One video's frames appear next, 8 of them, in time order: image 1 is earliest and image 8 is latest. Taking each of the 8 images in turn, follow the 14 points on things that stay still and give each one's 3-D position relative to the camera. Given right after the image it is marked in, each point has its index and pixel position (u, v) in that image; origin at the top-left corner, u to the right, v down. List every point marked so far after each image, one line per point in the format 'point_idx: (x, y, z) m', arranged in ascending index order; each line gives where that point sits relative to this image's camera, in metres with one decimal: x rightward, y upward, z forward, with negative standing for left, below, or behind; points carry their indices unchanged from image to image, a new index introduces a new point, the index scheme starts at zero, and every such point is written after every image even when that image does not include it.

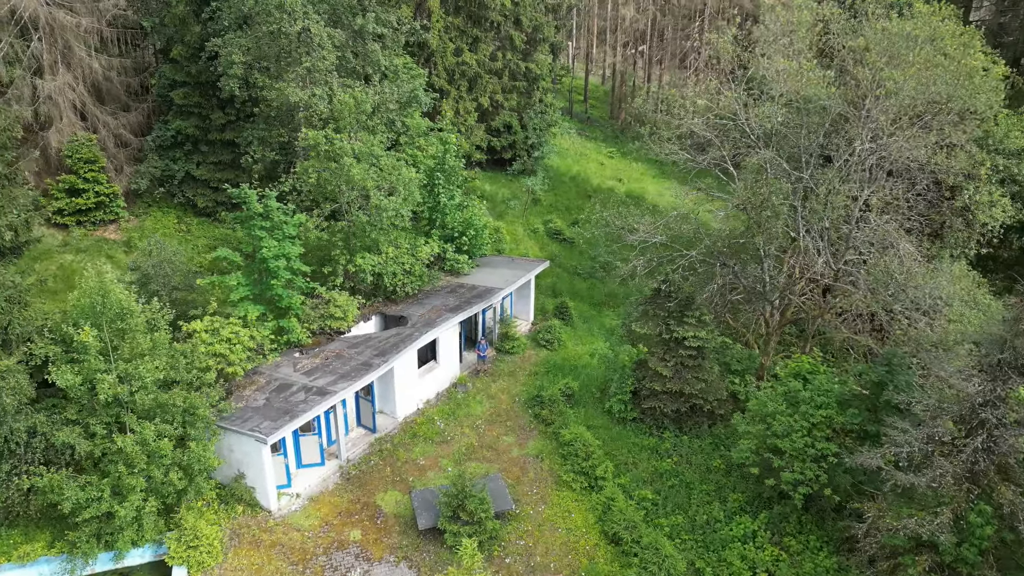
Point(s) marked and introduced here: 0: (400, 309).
0: (-2.5, -0.5, +16.3) m
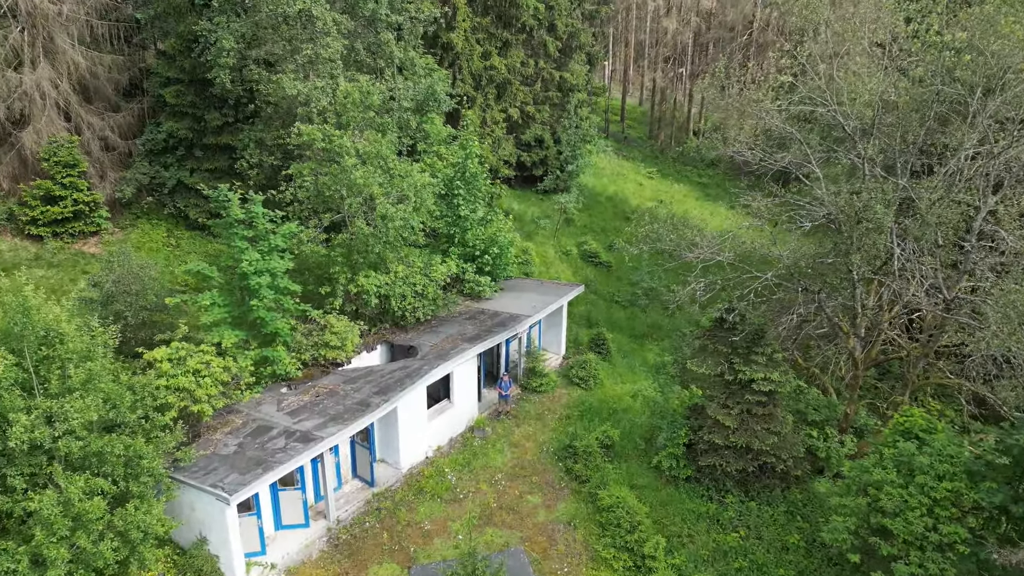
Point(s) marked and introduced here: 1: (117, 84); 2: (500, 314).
0: (-2.0, -1.0, +13.9) m
1: (-9.2, +4.8, +16.9) m
2: (-0.3, -0.5, +14.8) m
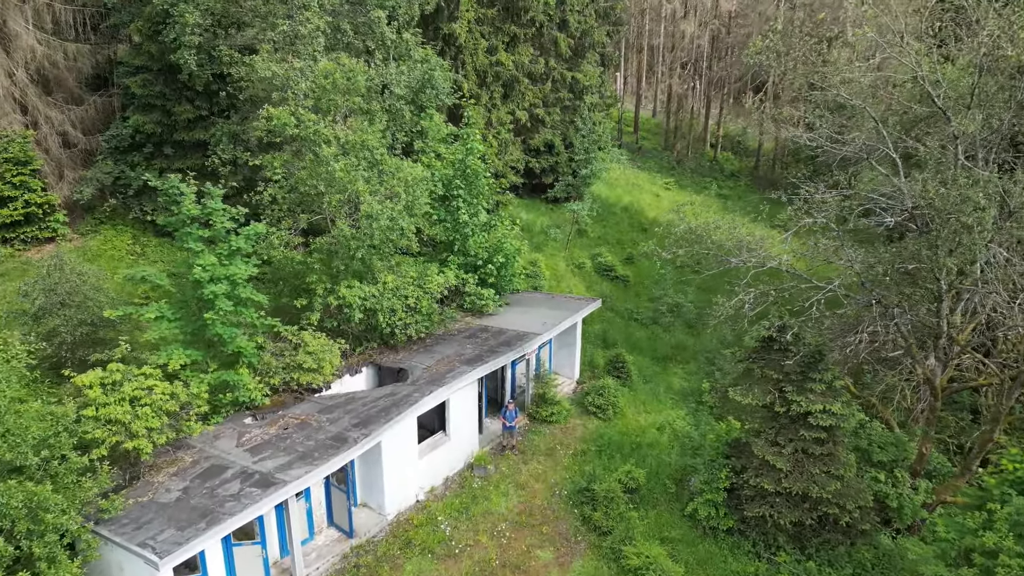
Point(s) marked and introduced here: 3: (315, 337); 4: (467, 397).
0: (-1.9, -1.2, +11.9) m
1: (-9.1, +4.5, +15.2) m
2: (-0.2, -0.8, +12.8) m
3: (-3.0, -0.7, +11.1) m
4: (-0.7, -1.7, +11.6) m
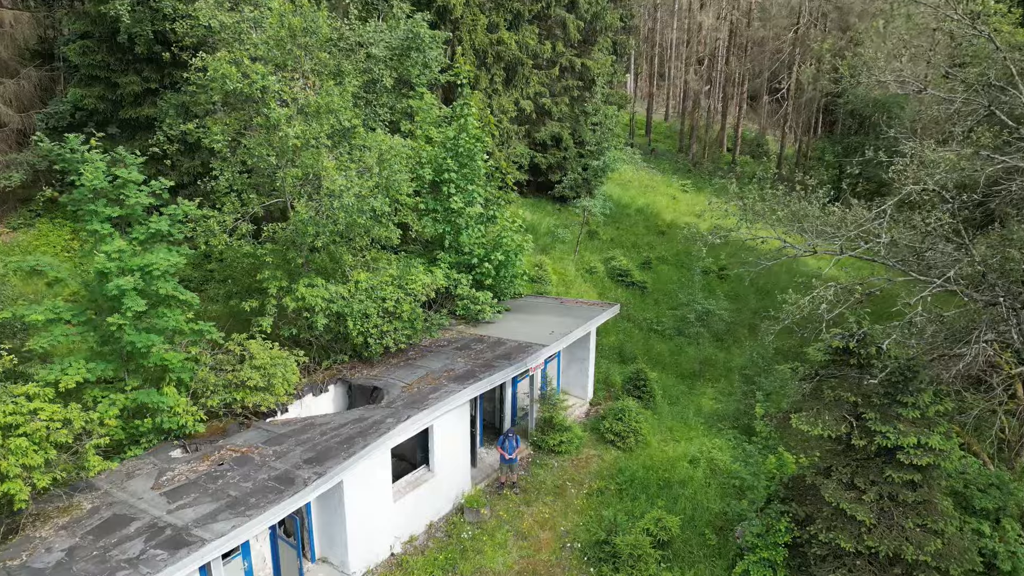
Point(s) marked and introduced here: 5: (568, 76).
0: (-1.9, -1.2, +9.7) m
1: (-9.0, +4.4, +13.2) m
2: (-0.1, -0.8, +10.6) m
3: (-3.0, -0.7, +8.9) m
4: (-0.7, -1.7, +9.4) m
5: (+1.5, +5.8, +19.8) m
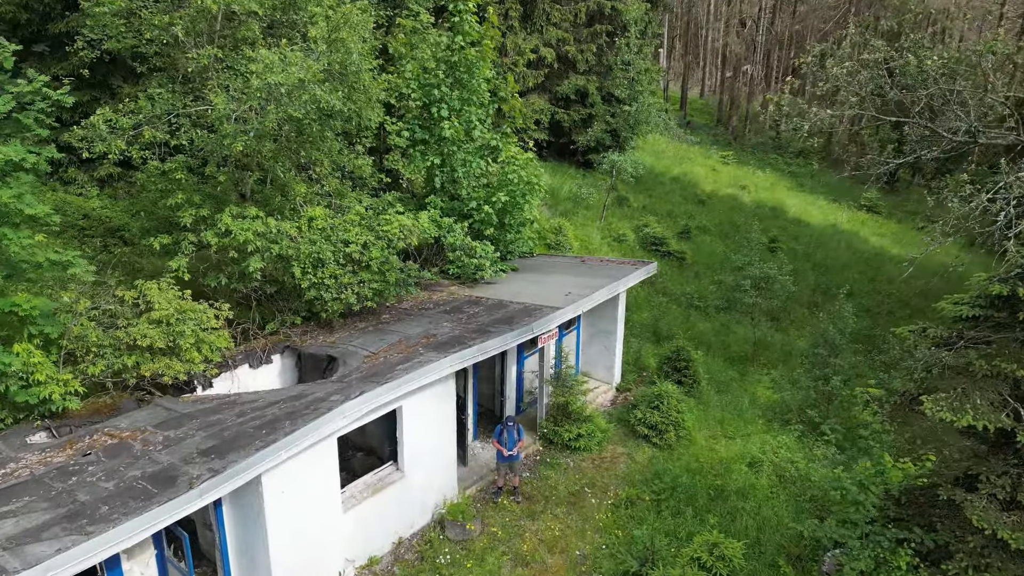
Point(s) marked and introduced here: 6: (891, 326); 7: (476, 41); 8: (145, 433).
0: (-1.8, -0.6, +7.3) m
1: (-8.8, +5.1, +11.1) m
2: (-0.1, -0.2, +8.2) m
3: (-3.0, -0.1, +6.5) m
4: (-0.7, -1.1, +7.0) m
5: (+2.0, +6.4, +17.3) m
6: (+6.6, -0.7, +12.7) m
7: (-0.5, +3.2, +9.4) m
8: (-2.9, -1.1, +5.7) m
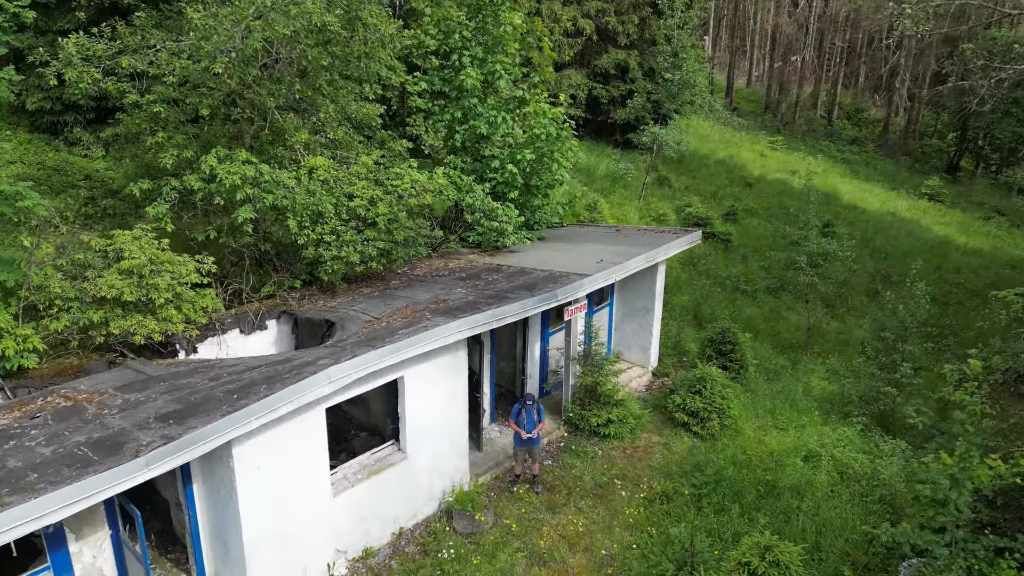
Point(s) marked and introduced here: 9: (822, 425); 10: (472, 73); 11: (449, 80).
0: (-1.6, -0.2, +6.5) m
1: (-8.3, +5.6, +10.7) m
2: (+0.1, +0.2, +7.3) m
3: (-2.9, +0.3, +5.8) m
4: (-0.6, -0.8, +6.1) m
5: (+2.8, +6.7, +16.3) m
6: (+7.1, -0.4, +11.5) m
7: (-0.1, +3.6, +8.6) m
8: (-2.8, -0.7, +4.9) m
9: (+3.3, -1.5, +7.8) m
10: (-0.5, +2.4, +8.1) m
11: (-0.7, +2.4, +8.4) m
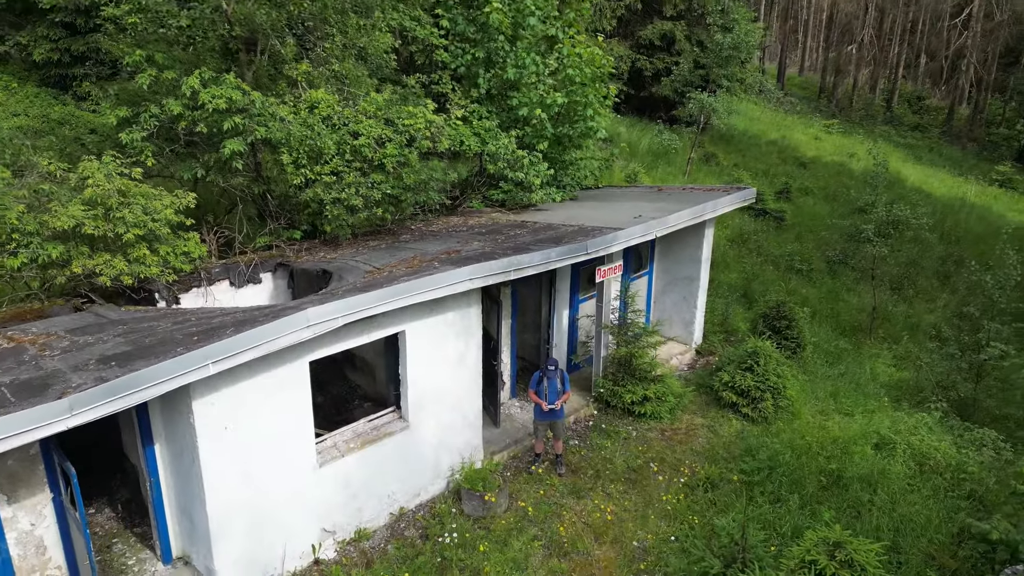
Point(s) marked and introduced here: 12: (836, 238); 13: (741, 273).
0: (-1.5, +0.2, +5.8) m
1: (-7.8, +6.2, +10.3) m
2: (+0.4, +0.5, +6.4) m
3: (-2.7, +0.8, +5.1) m
4: (-0.4, -0.4, +5.3) m
5: (+3.7, +7.0, +15.3) m
6: (+7.5, -0.2, +10.2) m
7: (+0.2, +4.0, +7.7) m
8: (-2.7, -0.3, +4.3) m
9: (+3.5, -1.1, +6.7) m
10: (-0.1, +2.8, +7.3) m
11: (-0.4, +2.8, +7.6) m
12: (+5.0, +0.8, +11.3) m
13: (+3.2, +0.2, +10.2) m
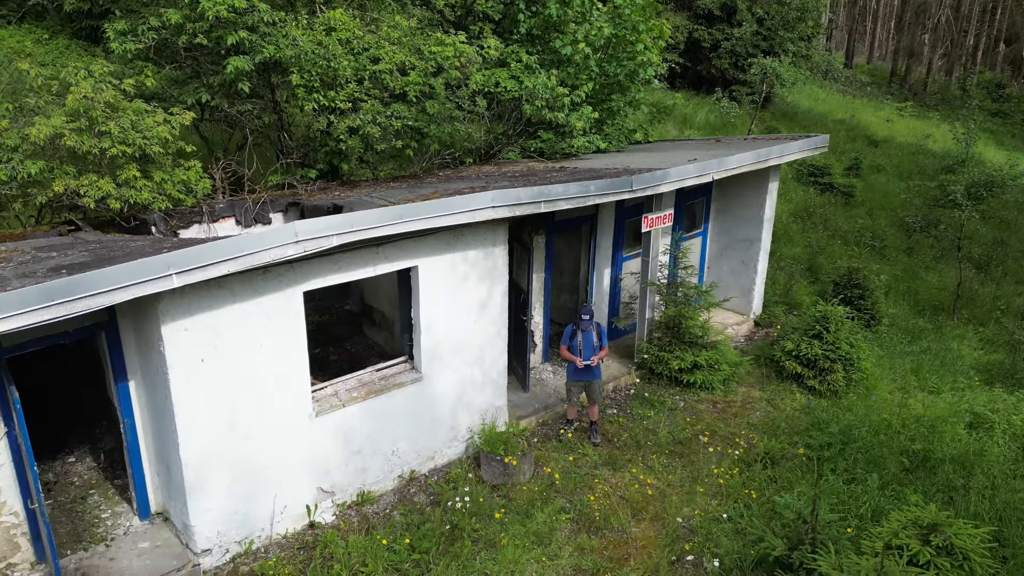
0: (-1.2, +0.7, +5.2) m
1: (-7.1, +6.7, +10.2) m
2: (+0.7, +0.9, +5.7) m
3: (-2.5, +1.2, +4.6) m
4: (-0.2, +0.1, +4.7) m
5: (+4.7, +7.3, +14.4) m
6: (+8.1, 0.0, +9.0) m
7: (+0.7, +4.3, +7.0) m
8: (-2.6, +0.2, +3.8) m
9: (+3.8, -0.8, +5.8) m
10: (+0.3, +3.2, +6.6) m
11: (0.0, +3.2, +7.0) m
12: (+5.7, +1.1, +10.2) m
13: (+3.8, +0.5, +9.3) m
